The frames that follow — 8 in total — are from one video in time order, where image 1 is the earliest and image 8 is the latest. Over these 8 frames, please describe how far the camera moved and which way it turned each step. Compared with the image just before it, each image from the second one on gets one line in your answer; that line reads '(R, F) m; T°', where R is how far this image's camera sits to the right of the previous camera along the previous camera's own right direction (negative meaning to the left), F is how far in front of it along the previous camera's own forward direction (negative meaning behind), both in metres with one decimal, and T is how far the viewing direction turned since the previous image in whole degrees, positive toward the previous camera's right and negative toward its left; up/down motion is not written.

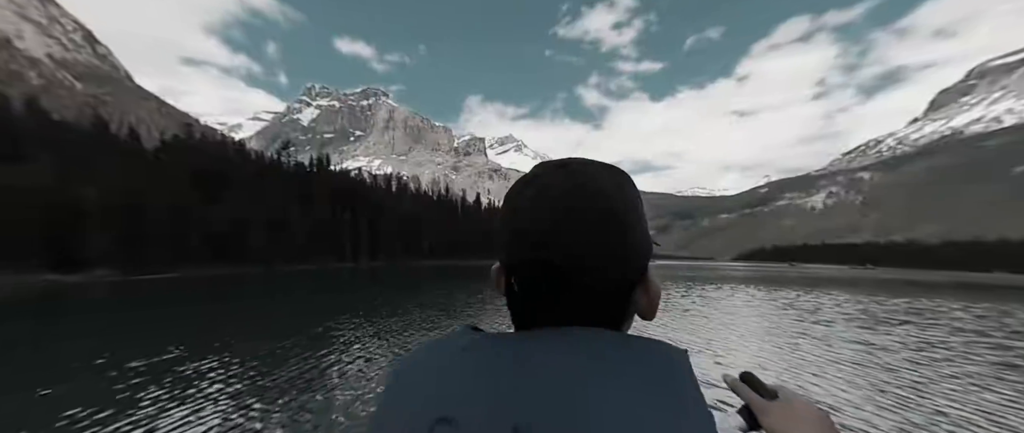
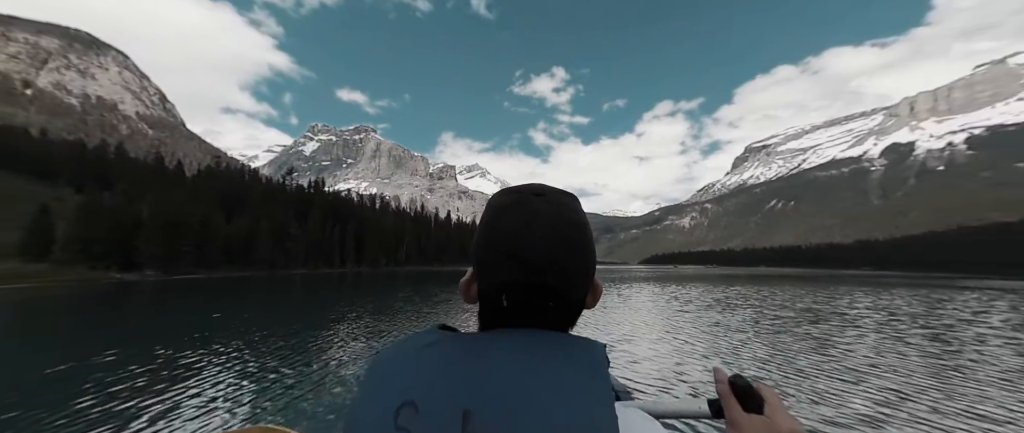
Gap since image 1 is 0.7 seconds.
(-0.1, -1.0) m; +7°
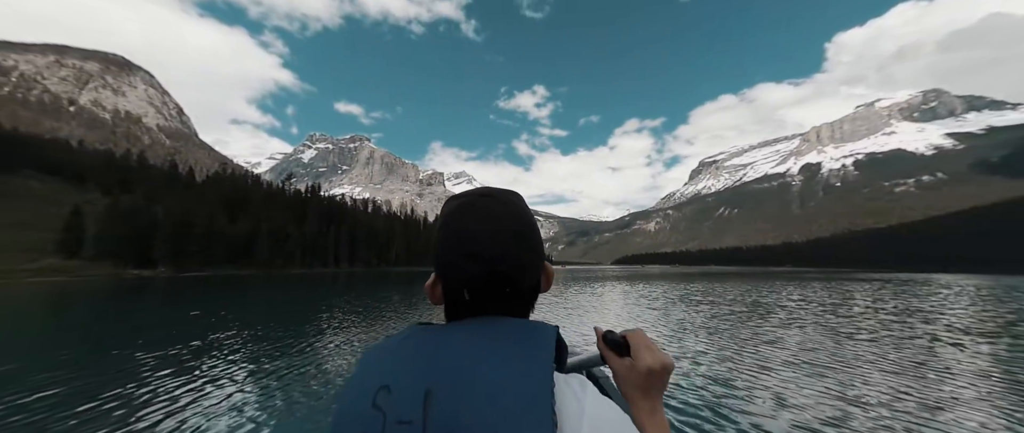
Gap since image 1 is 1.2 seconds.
(0.0, -0.4) m; +2°
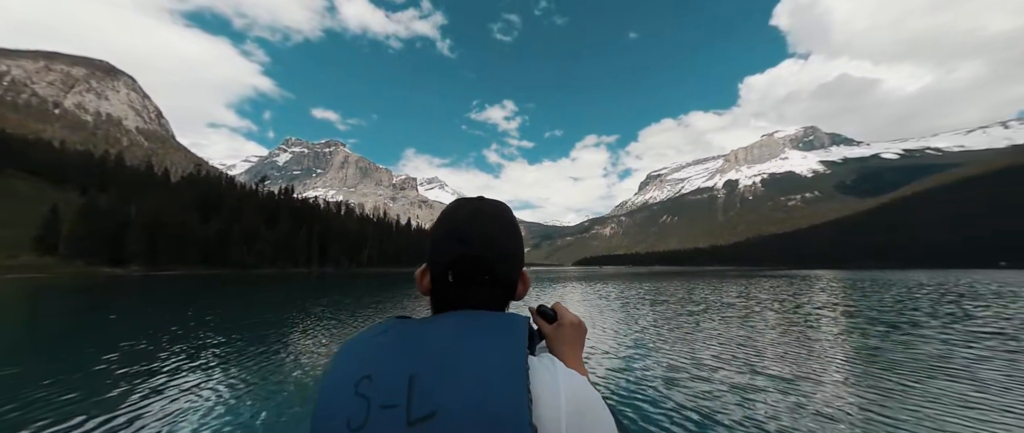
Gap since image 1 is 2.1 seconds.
(0.0, -0.4) m; +5°
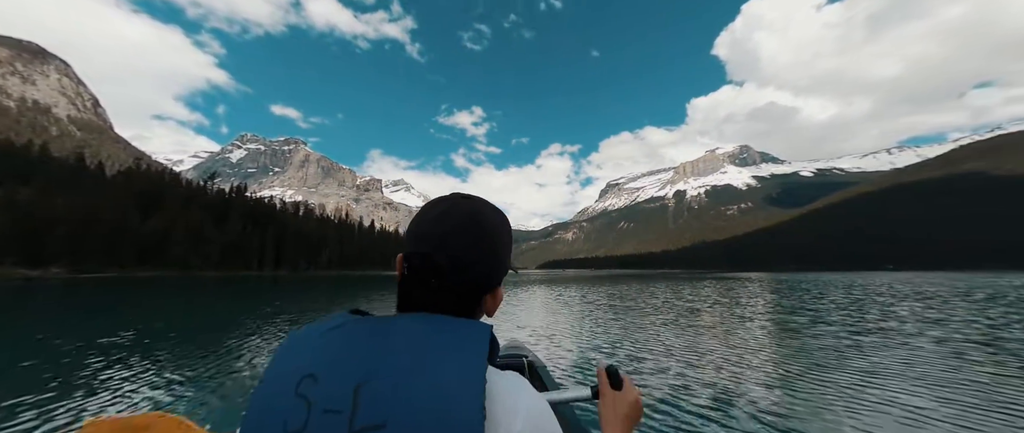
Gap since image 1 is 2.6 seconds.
(0.0, -0.1) m; +6°
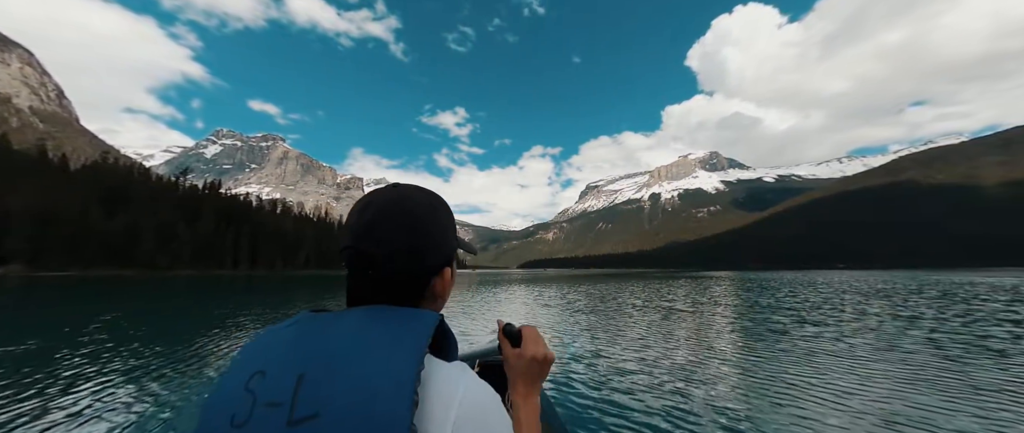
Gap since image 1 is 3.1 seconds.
(0.0, -0.1) m; +3°
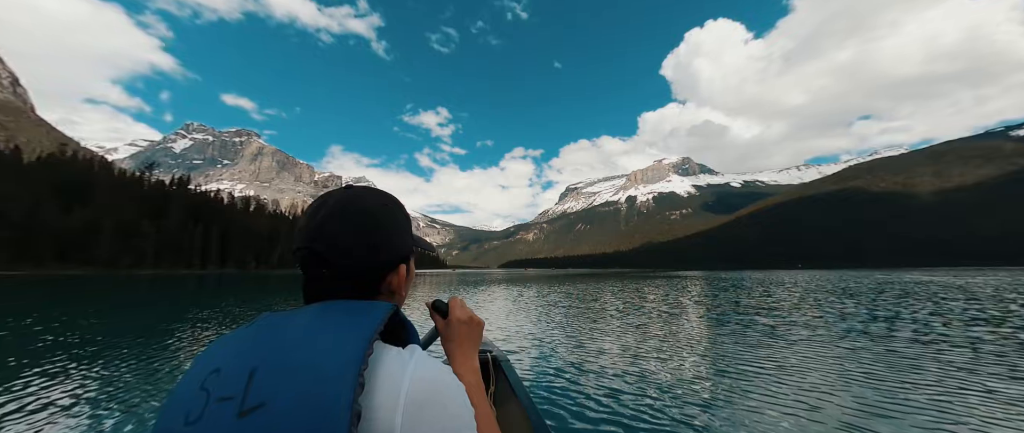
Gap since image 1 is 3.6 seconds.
(0.0, -0.1) m; +3°
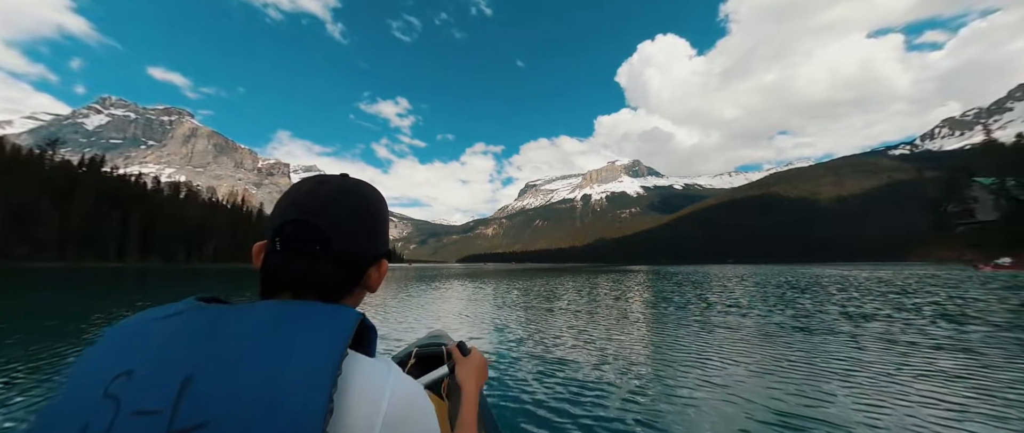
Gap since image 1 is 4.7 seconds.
(0.0, -0.1) m; +7°
